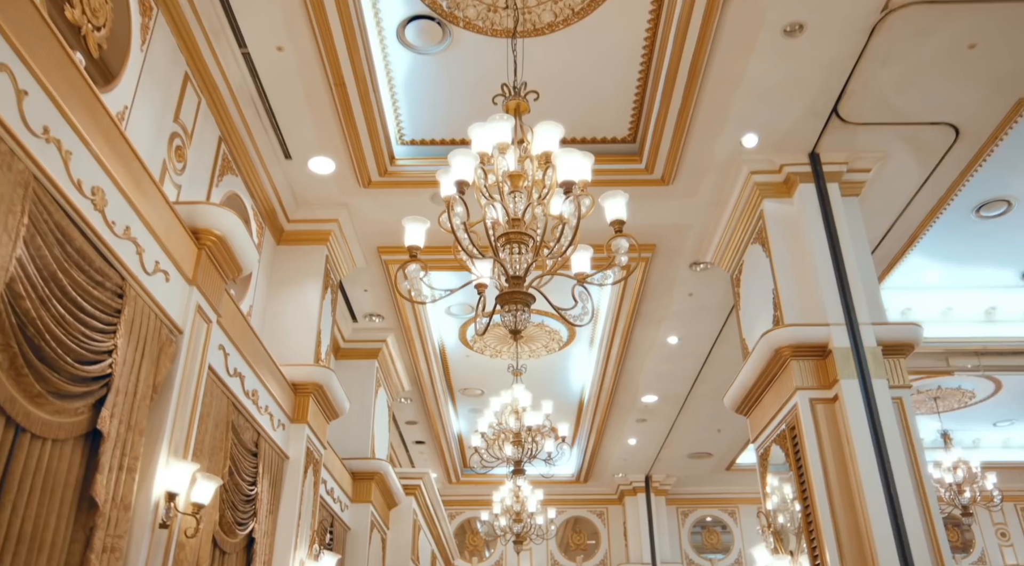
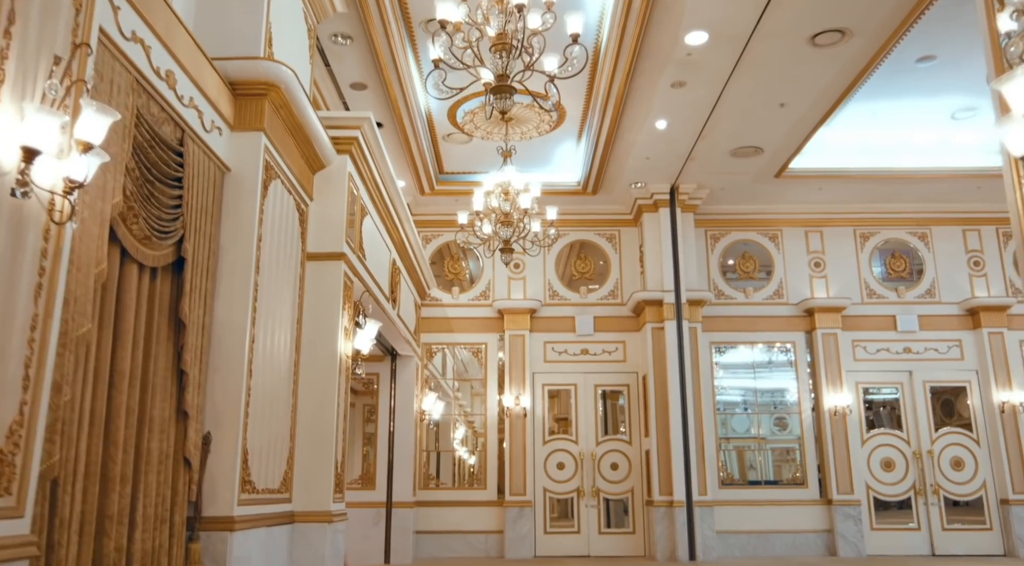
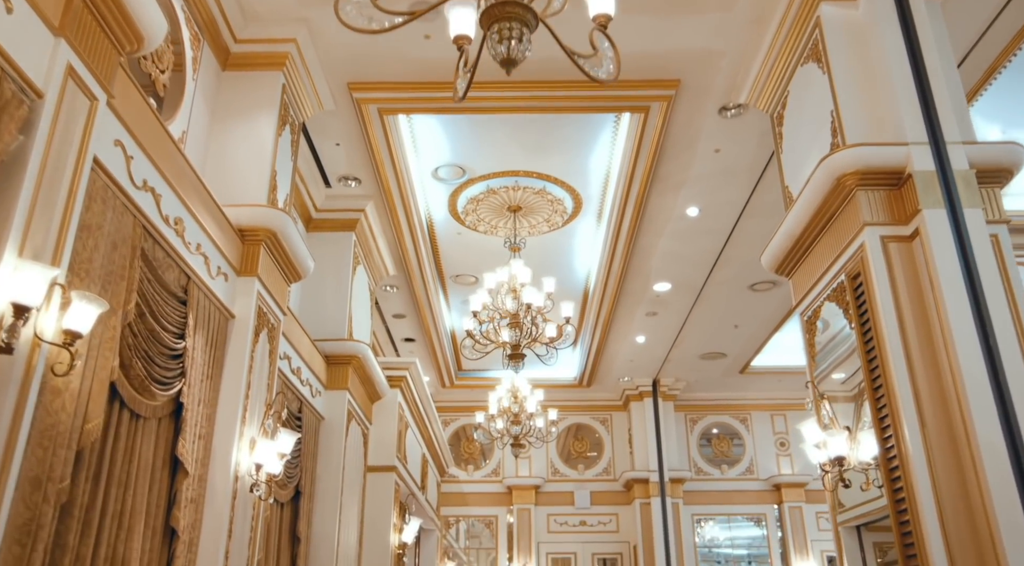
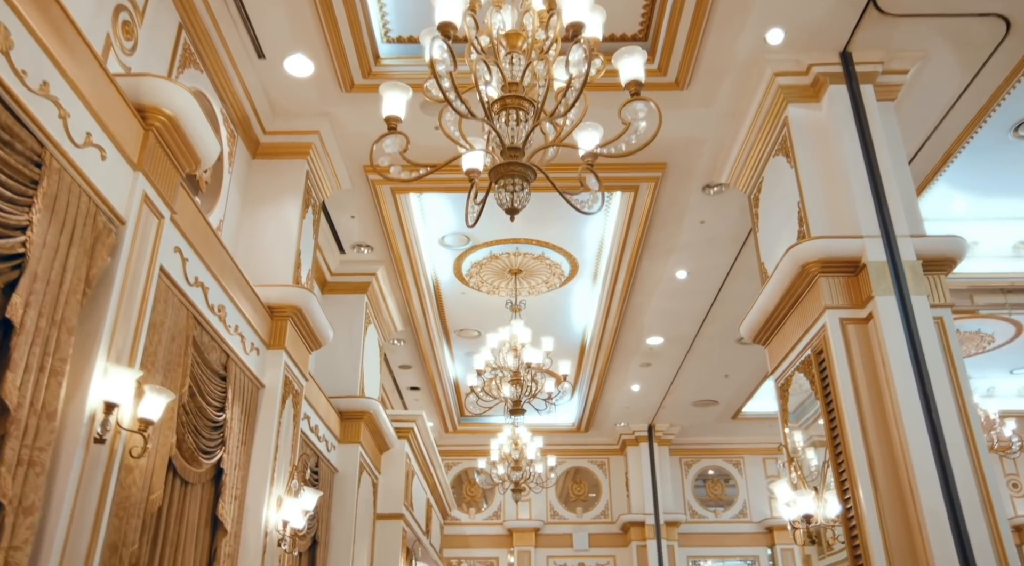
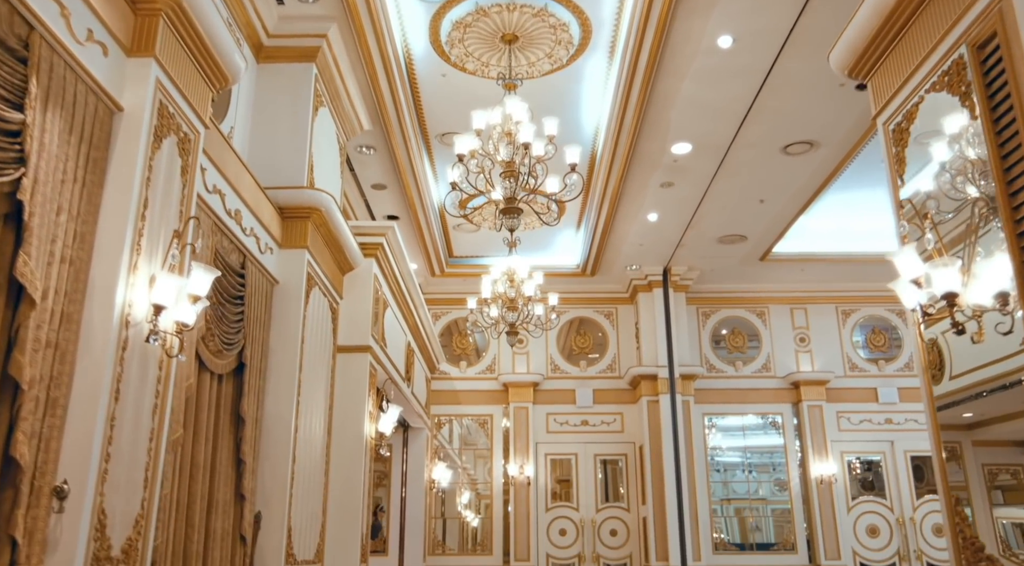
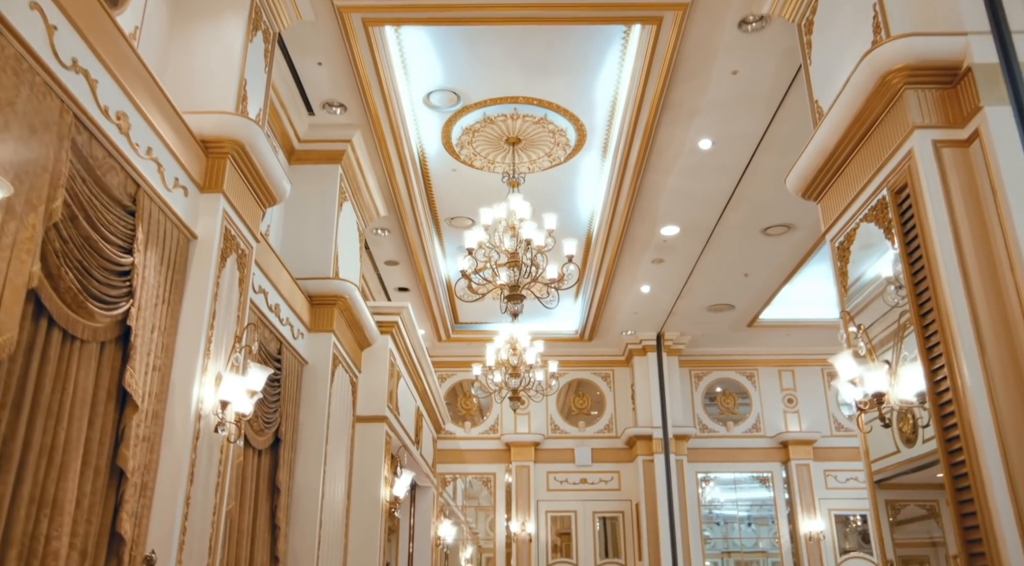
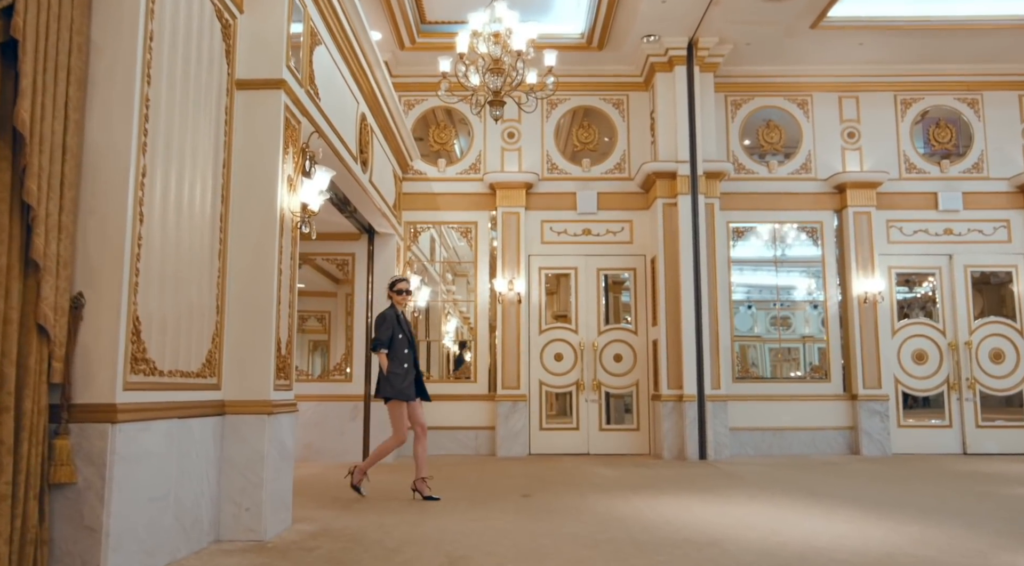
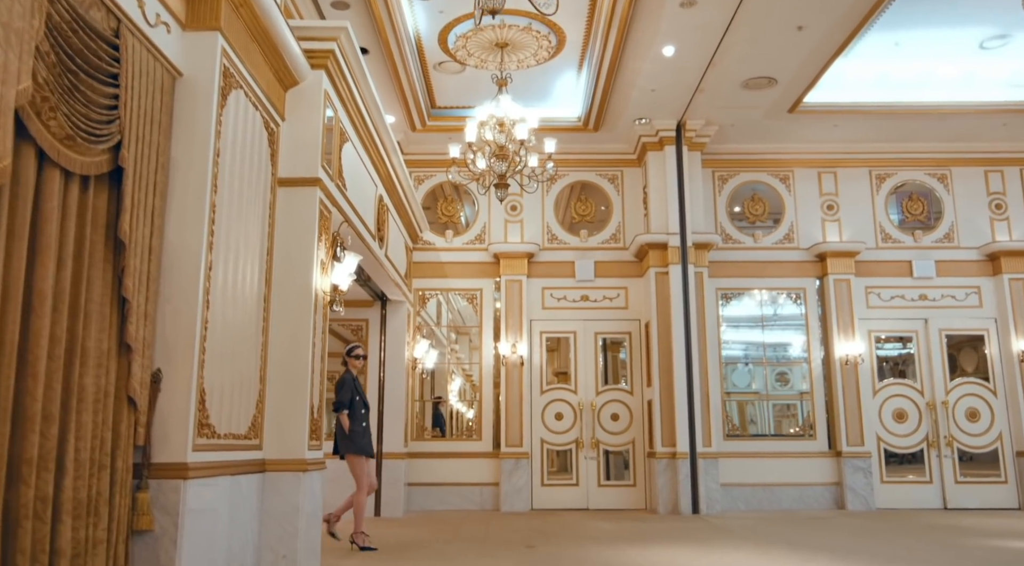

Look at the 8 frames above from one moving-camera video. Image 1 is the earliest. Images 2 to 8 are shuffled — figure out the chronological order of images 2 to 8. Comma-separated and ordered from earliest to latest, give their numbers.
4, 3, 6, 5, 2, 8, 7
